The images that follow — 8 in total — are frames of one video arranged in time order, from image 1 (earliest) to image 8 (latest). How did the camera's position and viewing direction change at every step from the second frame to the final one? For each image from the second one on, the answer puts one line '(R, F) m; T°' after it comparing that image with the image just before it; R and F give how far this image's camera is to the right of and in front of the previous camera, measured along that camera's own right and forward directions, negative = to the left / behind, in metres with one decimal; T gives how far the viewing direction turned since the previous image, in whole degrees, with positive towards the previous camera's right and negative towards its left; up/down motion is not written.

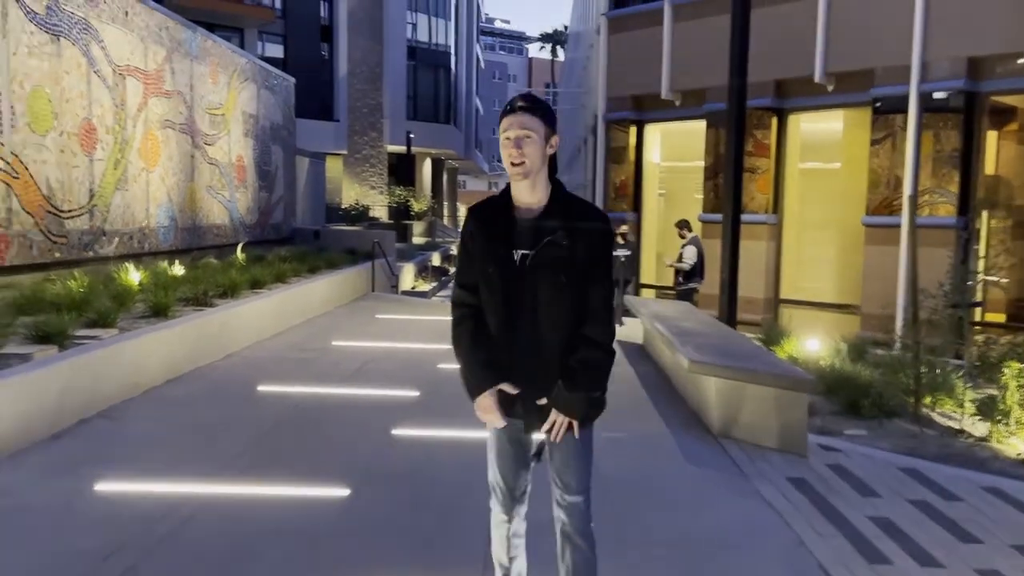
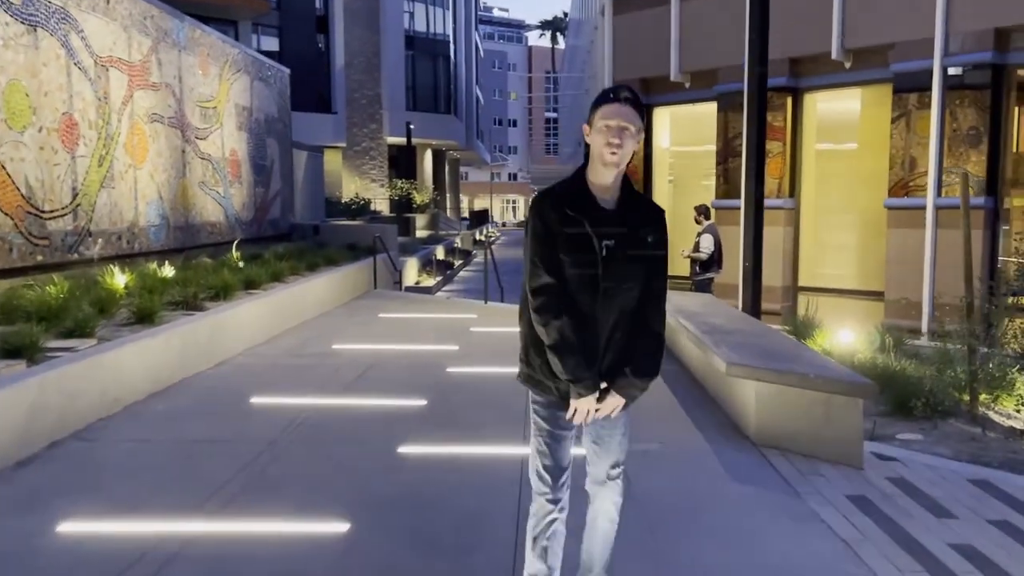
(-0.1, +0.6) m; 0°
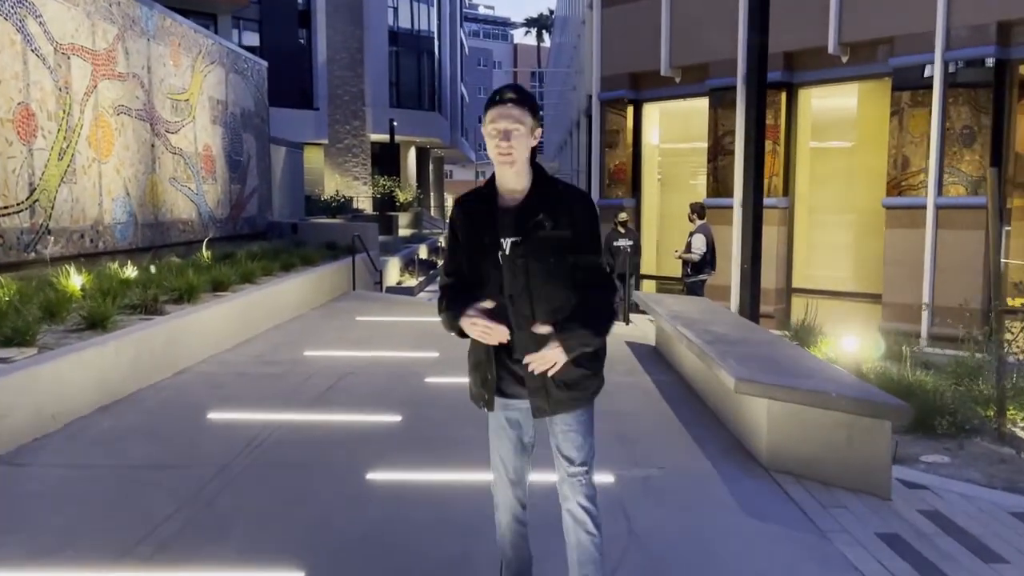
(0.0, +0.6) m; +1°
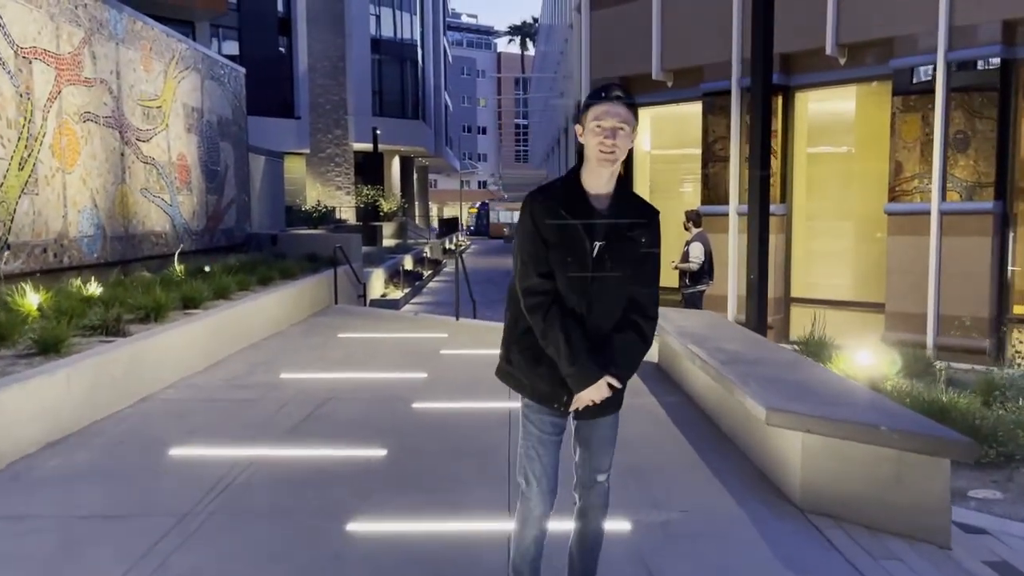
(-0.1, +0.6) m; +1°
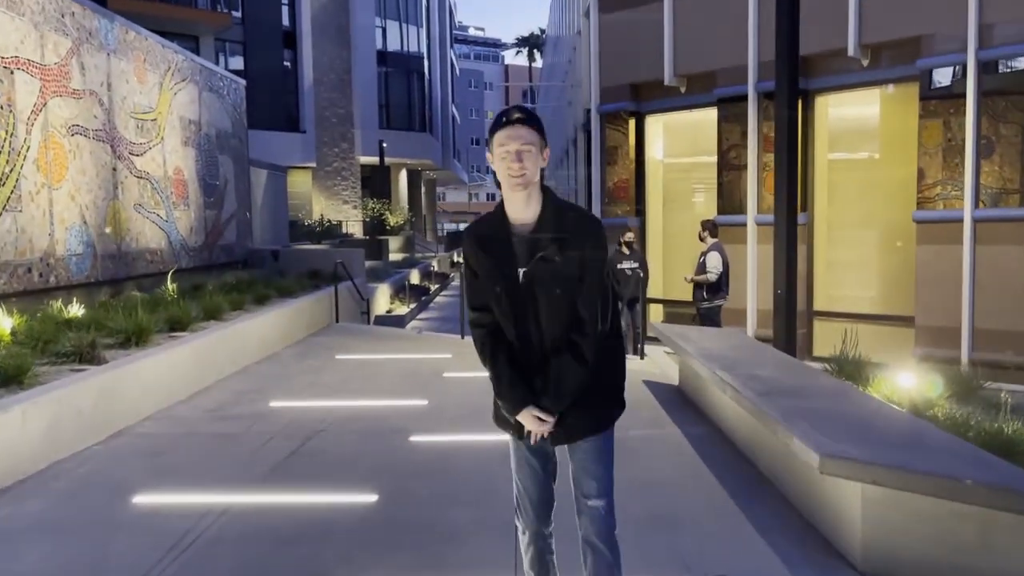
(0.0, +0.6) m; -1°
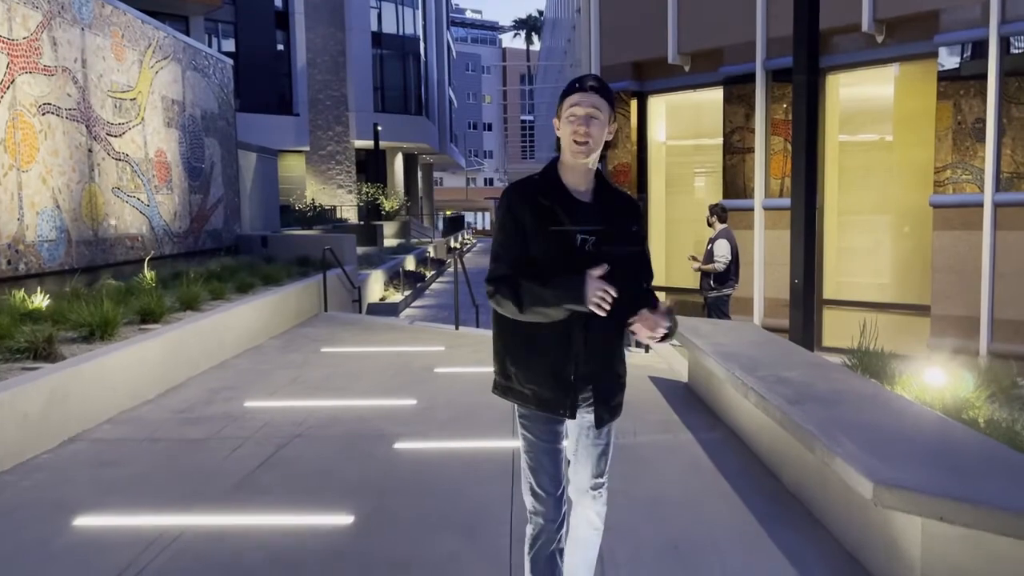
(0.0, +0.6) m; 0°
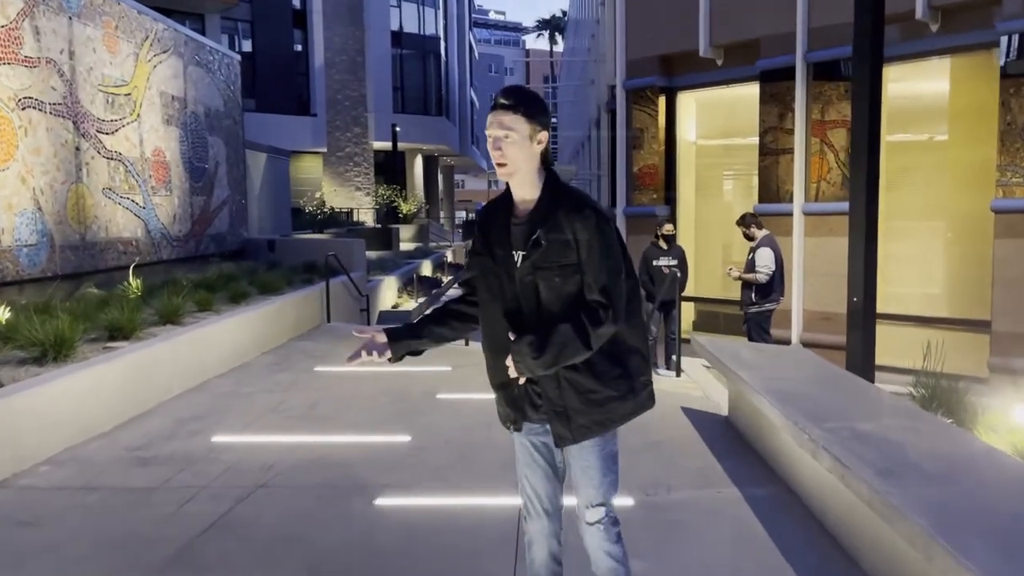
(+0.1, +0.9) m; -2°
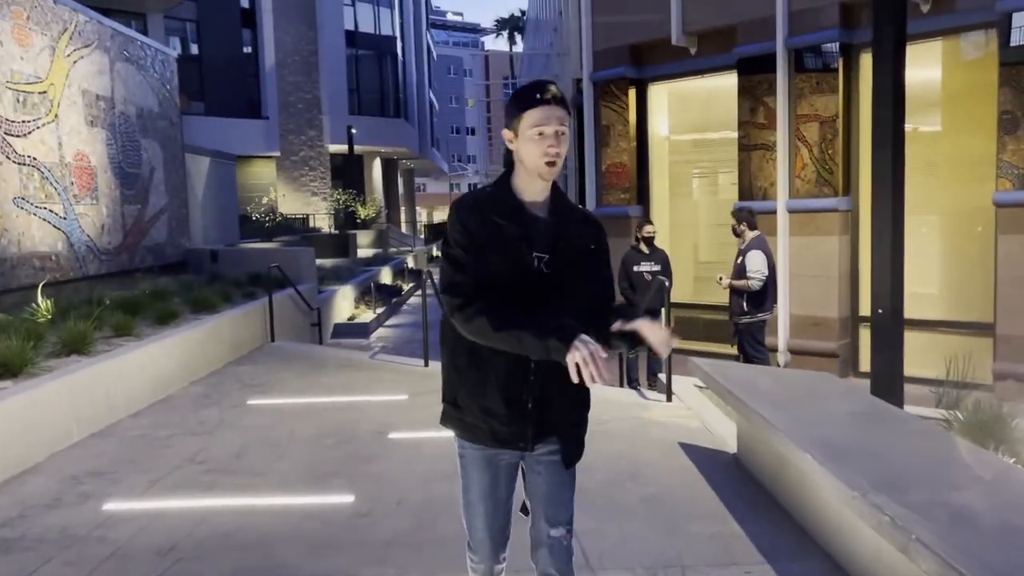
(0.0, +1.0) m; +2°
